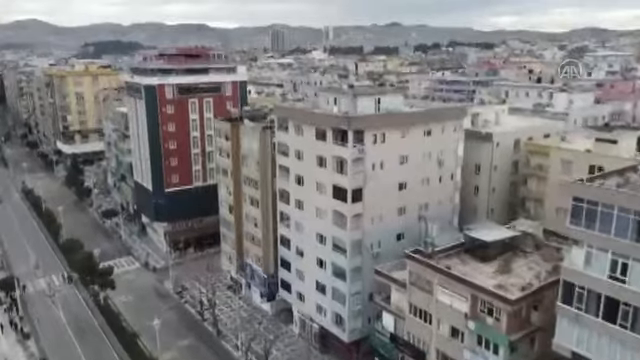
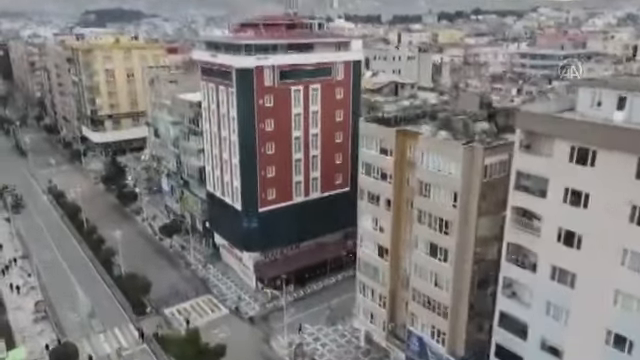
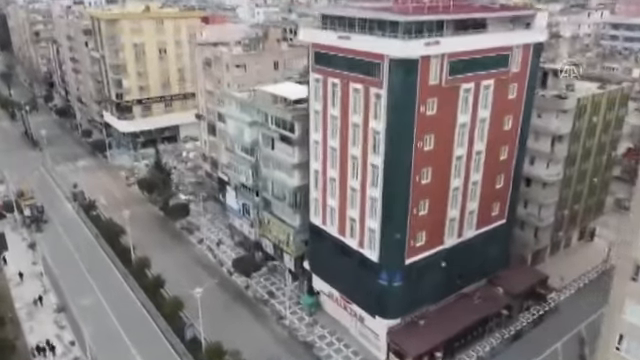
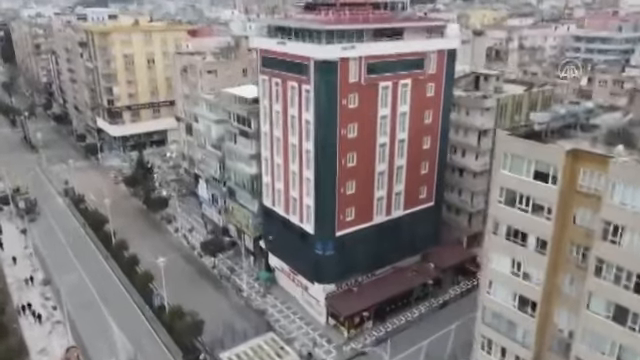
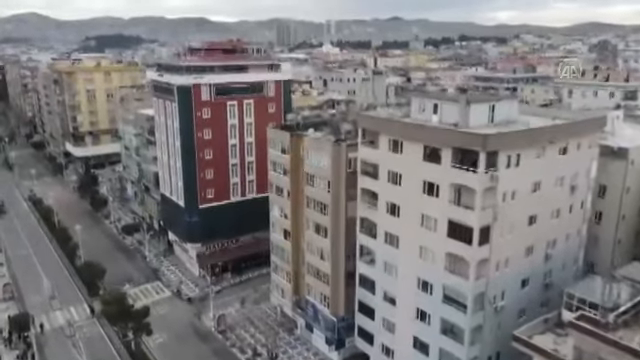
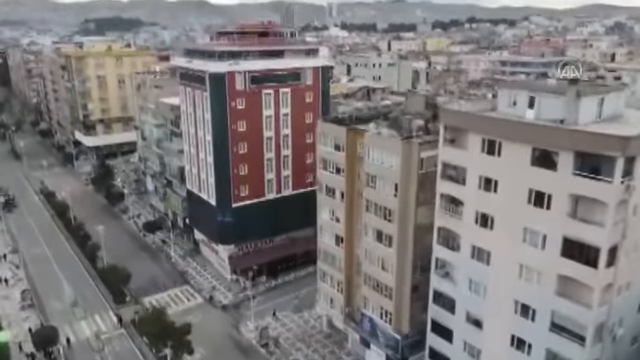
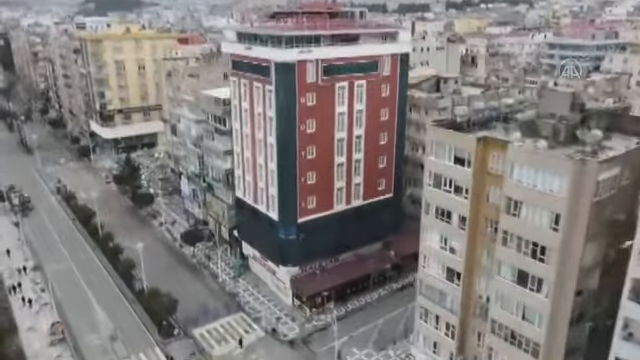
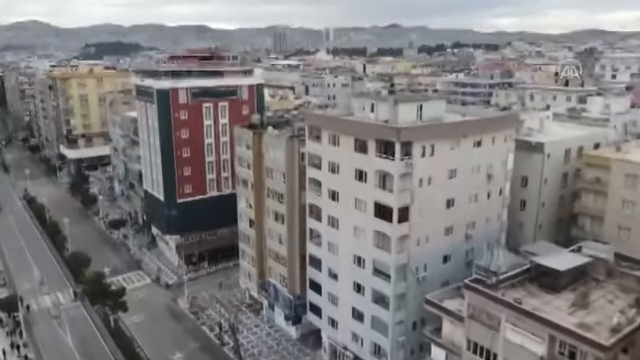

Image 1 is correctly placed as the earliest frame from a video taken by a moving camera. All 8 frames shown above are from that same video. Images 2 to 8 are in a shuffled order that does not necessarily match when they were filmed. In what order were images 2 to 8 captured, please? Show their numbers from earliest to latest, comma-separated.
8, 5, 6, 2, 7, 4, 3
